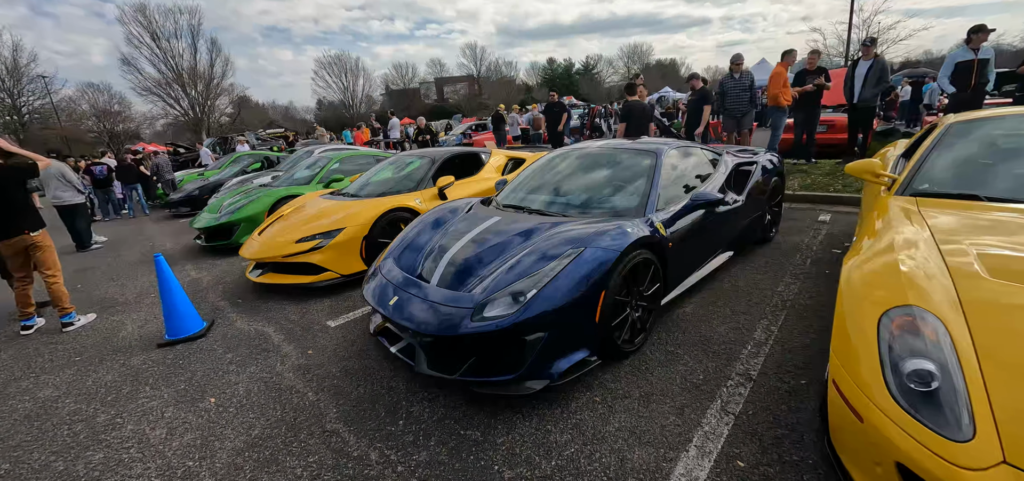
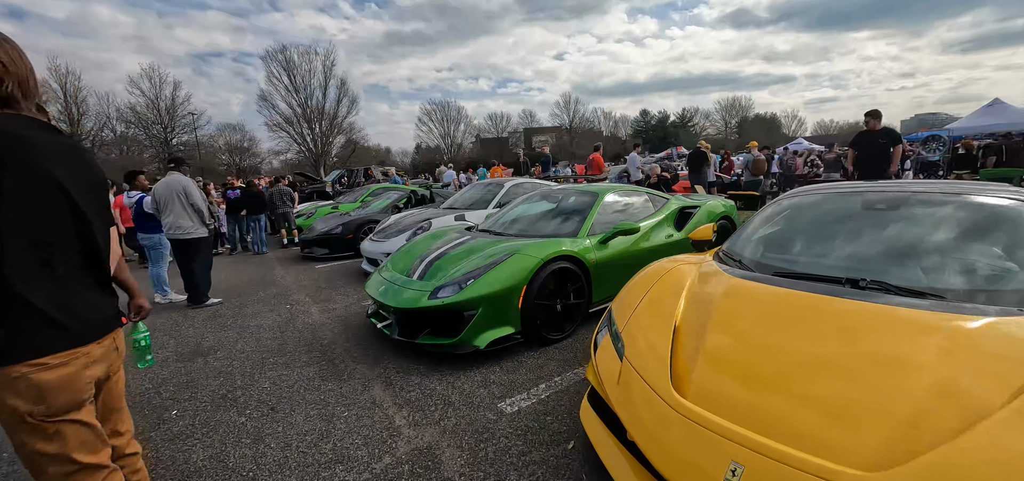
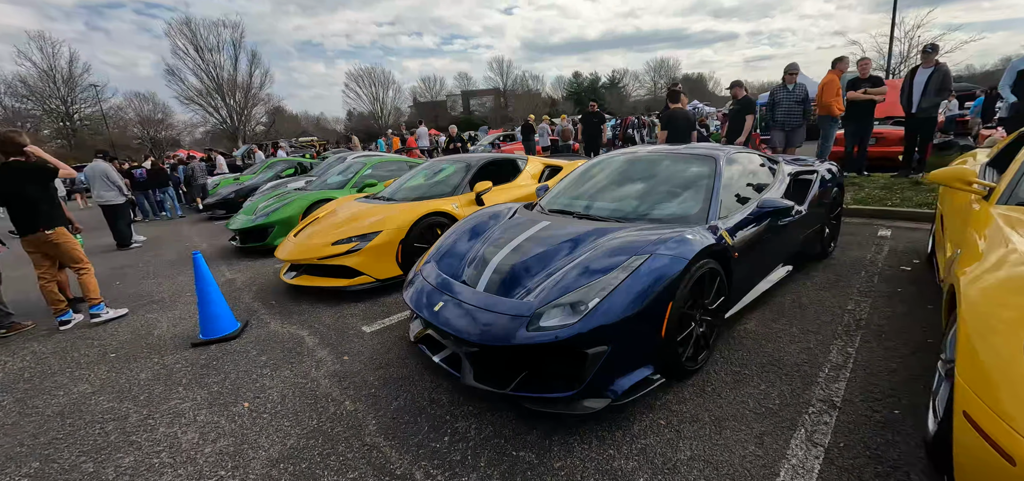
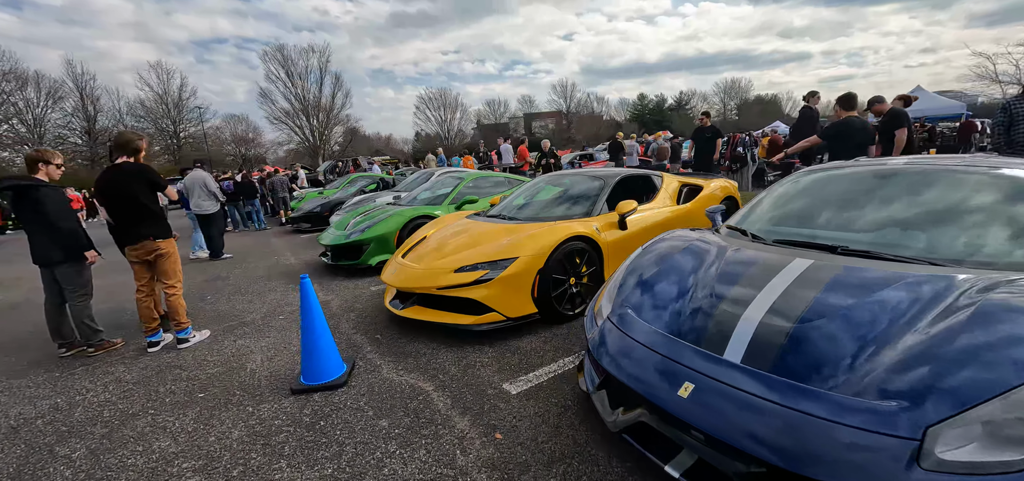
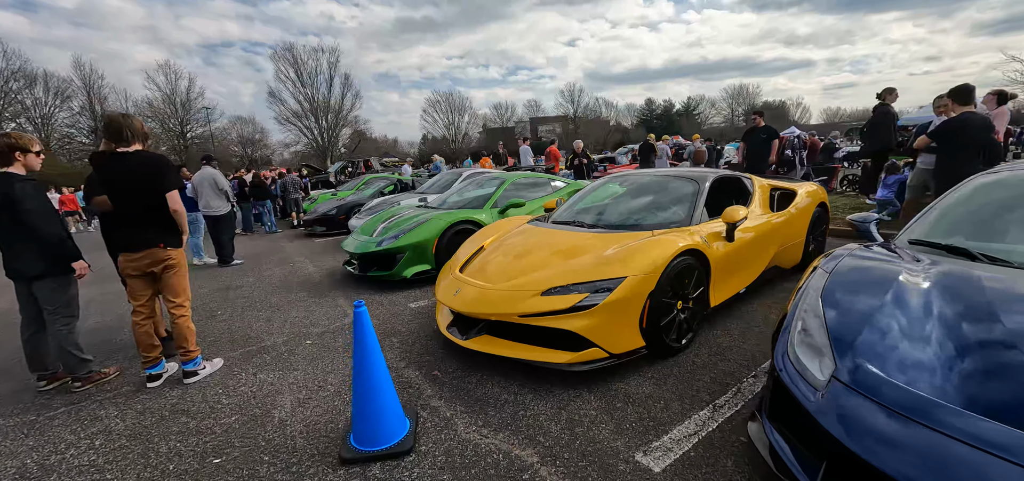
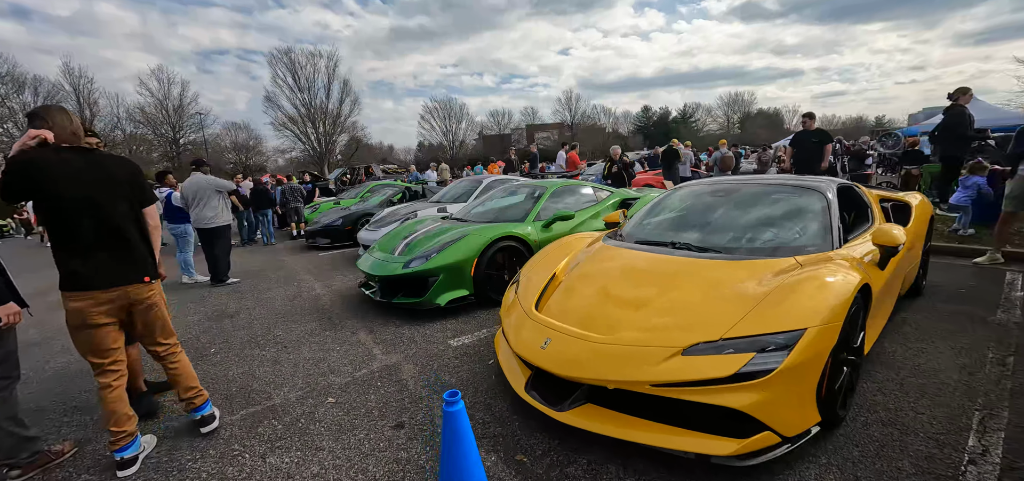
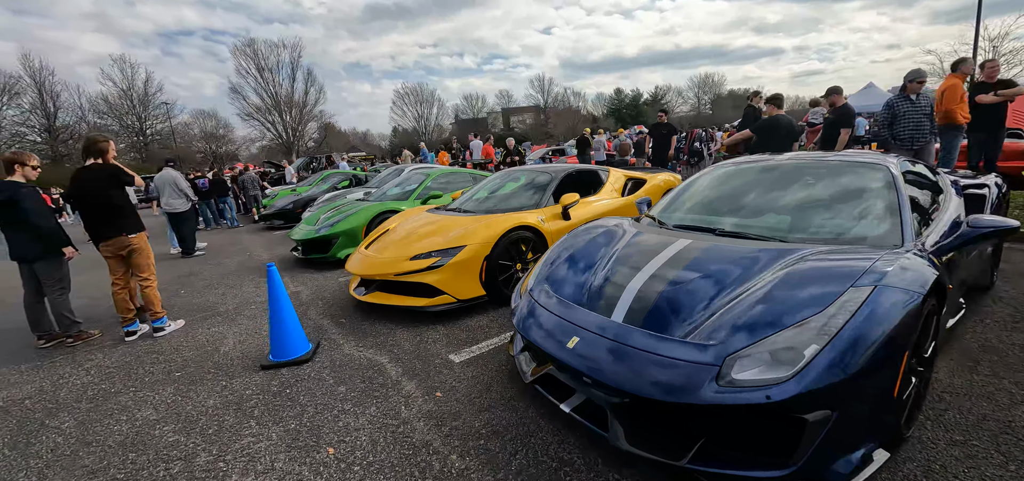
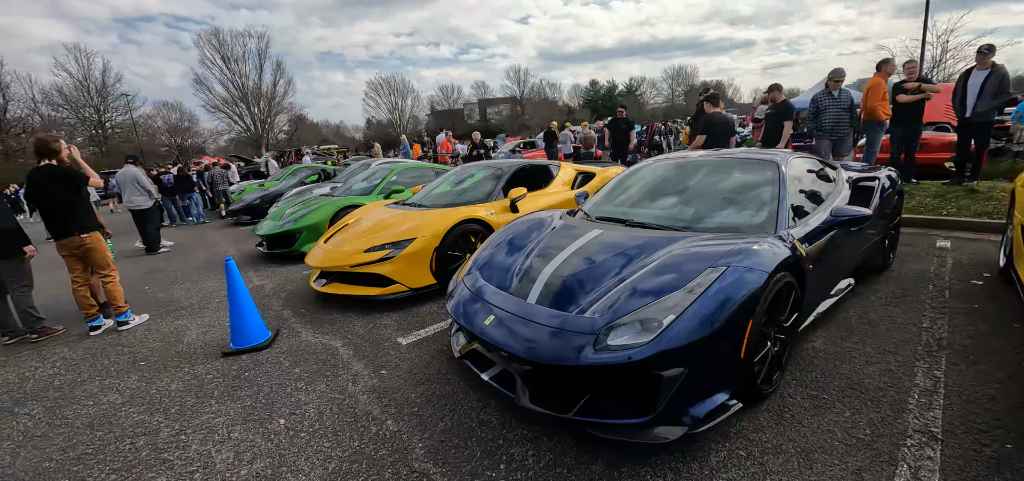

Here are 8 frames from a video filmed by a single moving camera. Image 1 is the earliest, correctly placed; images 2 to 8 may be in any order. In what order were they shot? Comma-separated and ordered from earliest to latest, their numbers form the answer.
3, 8, 7, 4, 5, 6, 2
